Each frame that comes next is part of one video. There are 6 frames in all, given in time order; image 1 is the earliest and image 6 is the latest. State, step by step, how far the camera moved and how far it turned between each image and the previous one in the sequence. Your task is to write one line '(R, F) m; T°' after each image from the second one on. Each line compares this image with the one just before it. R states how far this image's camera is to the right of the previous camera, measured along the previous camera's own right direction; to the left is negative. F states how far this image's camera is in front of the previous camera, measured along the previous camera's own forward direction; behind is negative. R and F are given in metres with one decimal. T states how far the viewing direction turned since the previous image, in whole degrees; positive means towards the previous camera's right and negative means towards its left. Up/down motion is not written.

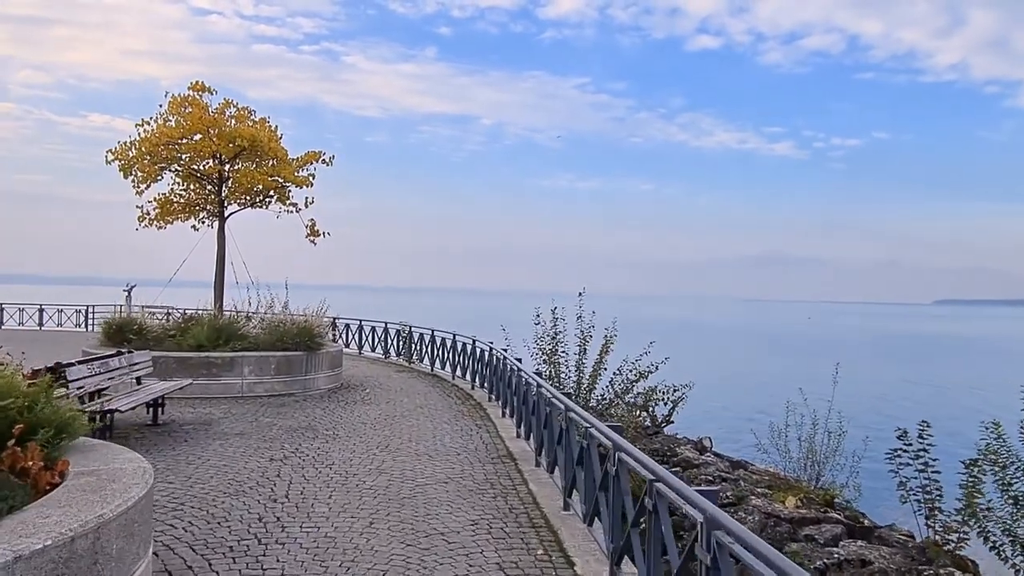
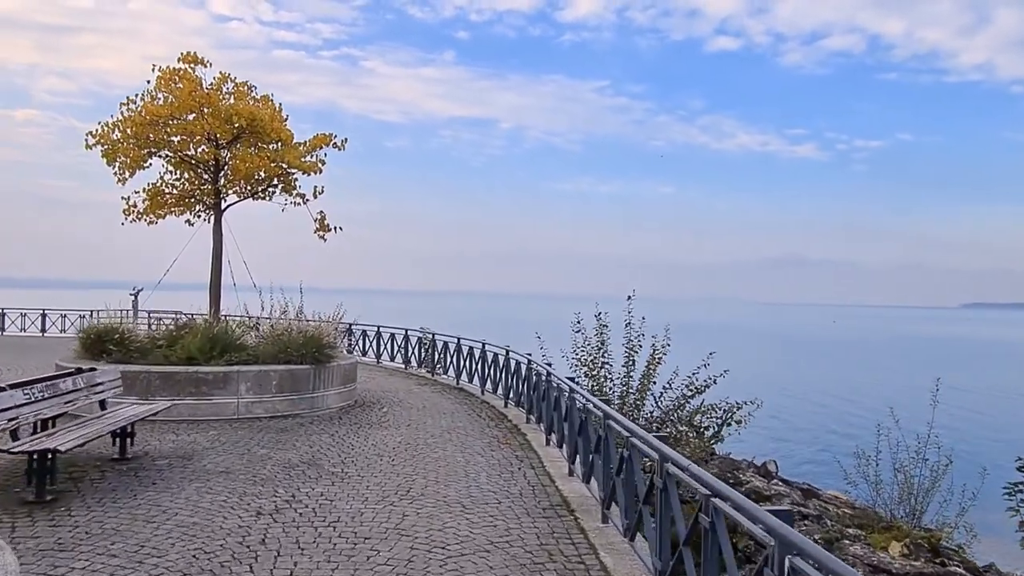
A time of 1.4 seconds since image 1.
(-0.3, +1.9) m; -1°
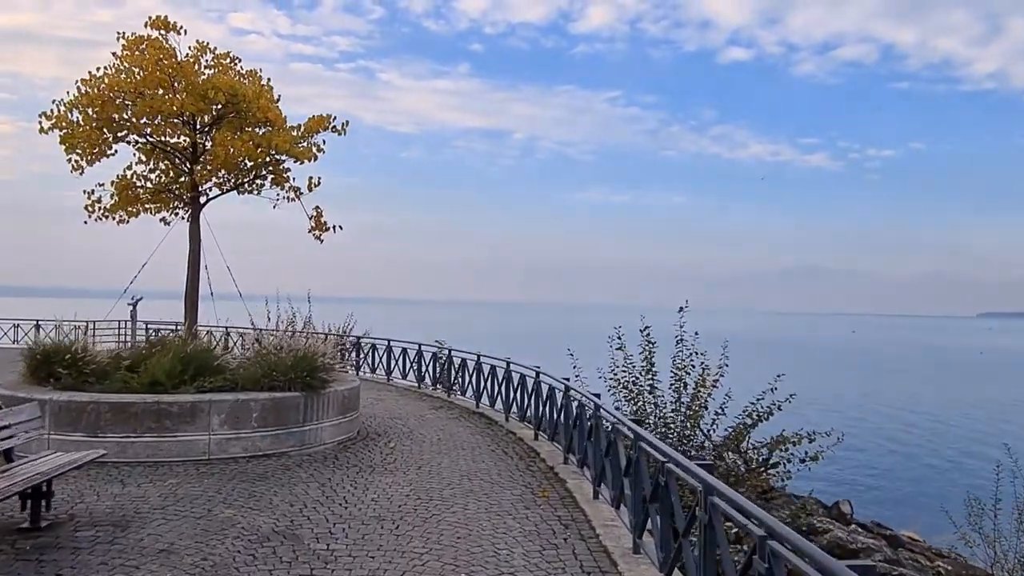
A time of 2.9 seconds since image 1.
(-0.2, +2.1) m; -1°
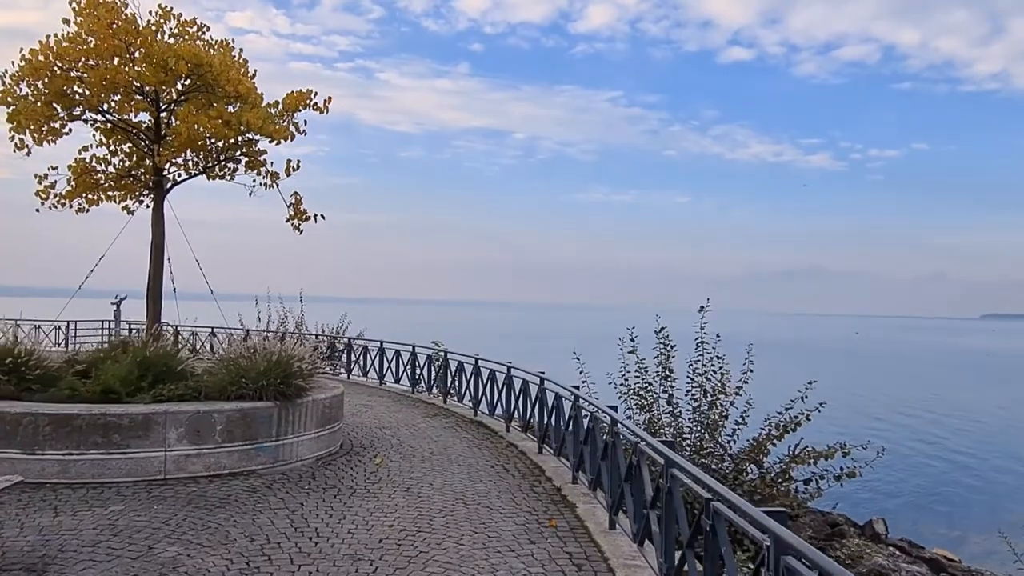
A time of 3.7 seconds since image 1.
(0.0, +1.1) m; 0°
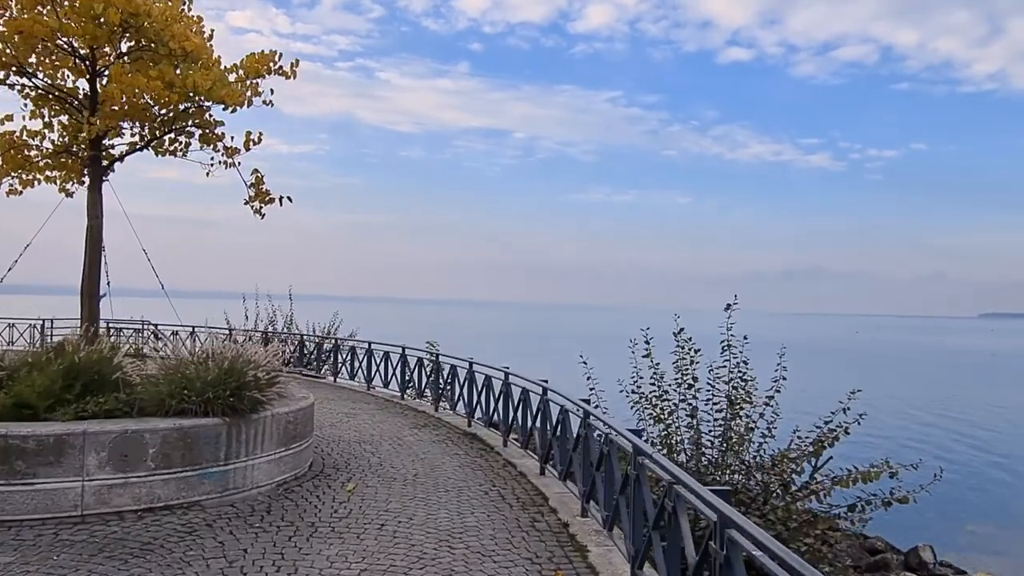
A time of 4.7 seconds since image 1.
(0.0, +1.4) m; 0°
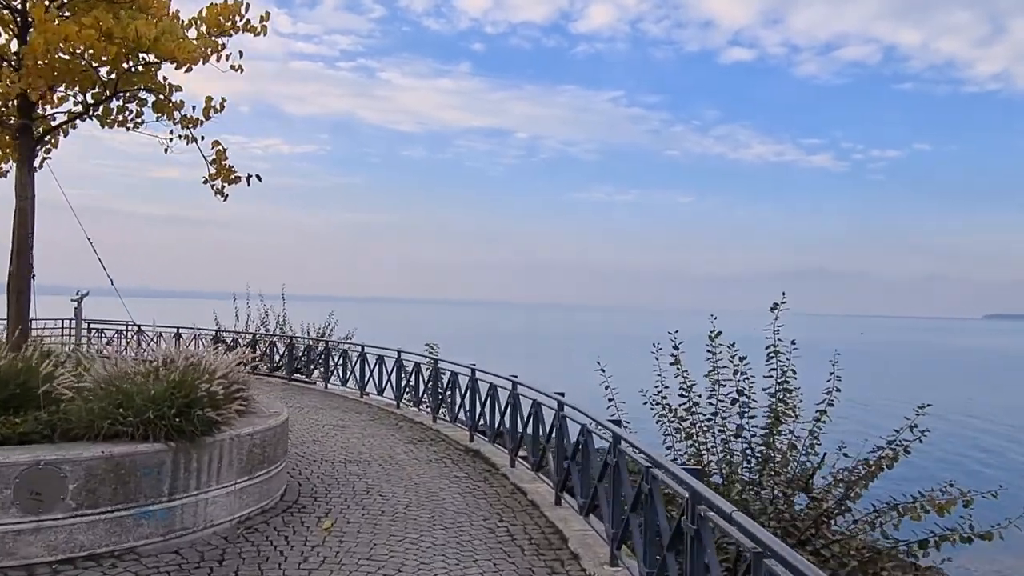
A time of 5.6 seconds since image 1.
(-0.1, +1.3) m; 0°
